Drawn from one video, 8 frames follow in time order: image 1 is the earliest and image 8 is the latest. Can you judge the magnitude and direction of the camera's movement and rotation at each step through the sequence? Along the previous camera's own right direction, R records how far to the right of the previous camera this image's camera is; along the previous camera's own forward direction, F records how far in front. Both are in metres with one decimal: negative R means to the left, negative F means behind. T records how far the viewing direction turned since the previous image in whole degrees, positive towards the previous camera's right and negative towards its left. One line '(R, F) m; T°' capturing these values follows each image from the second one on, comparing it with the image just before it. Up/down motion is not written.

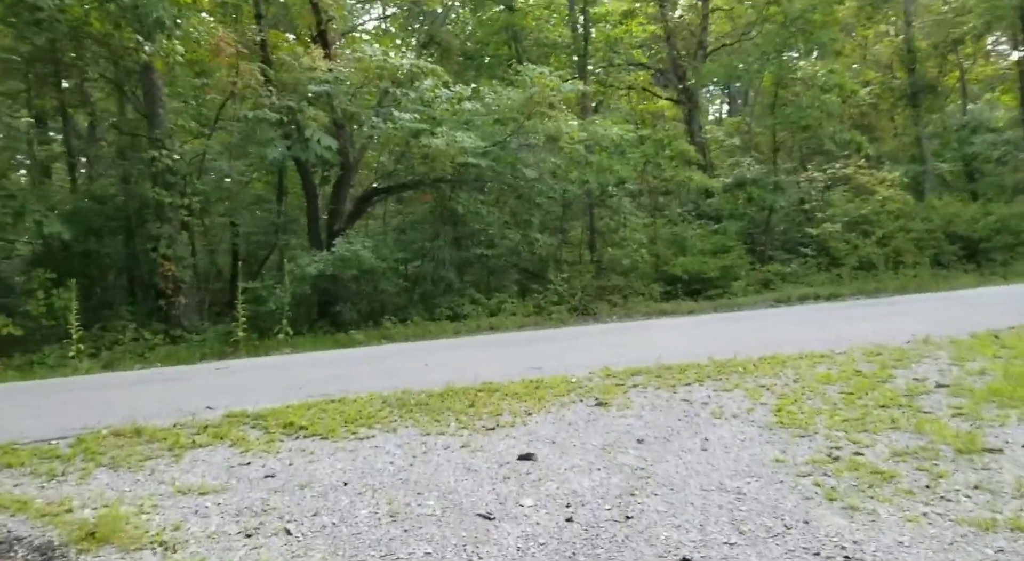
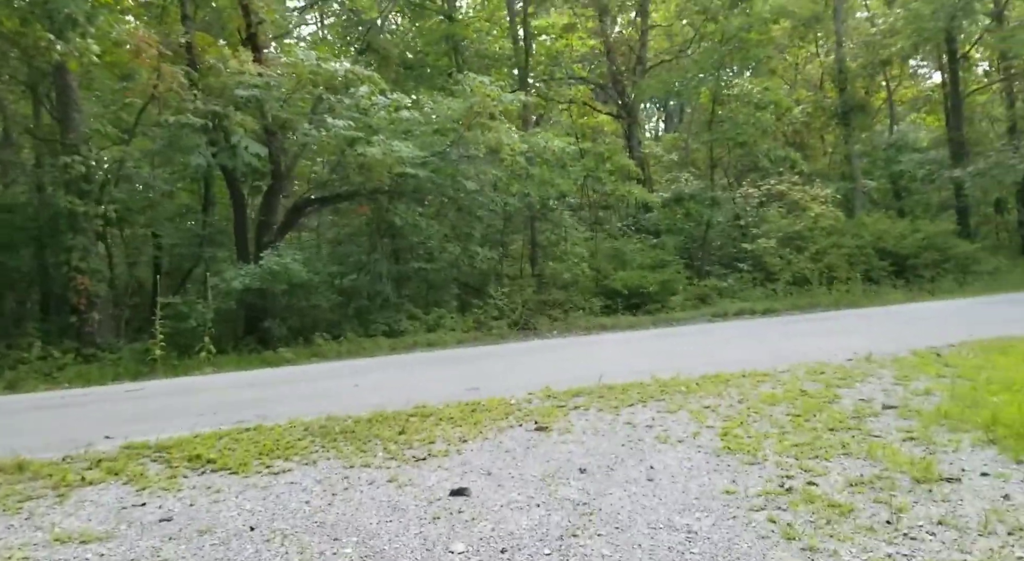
(0.0, +0.3) m; +4°
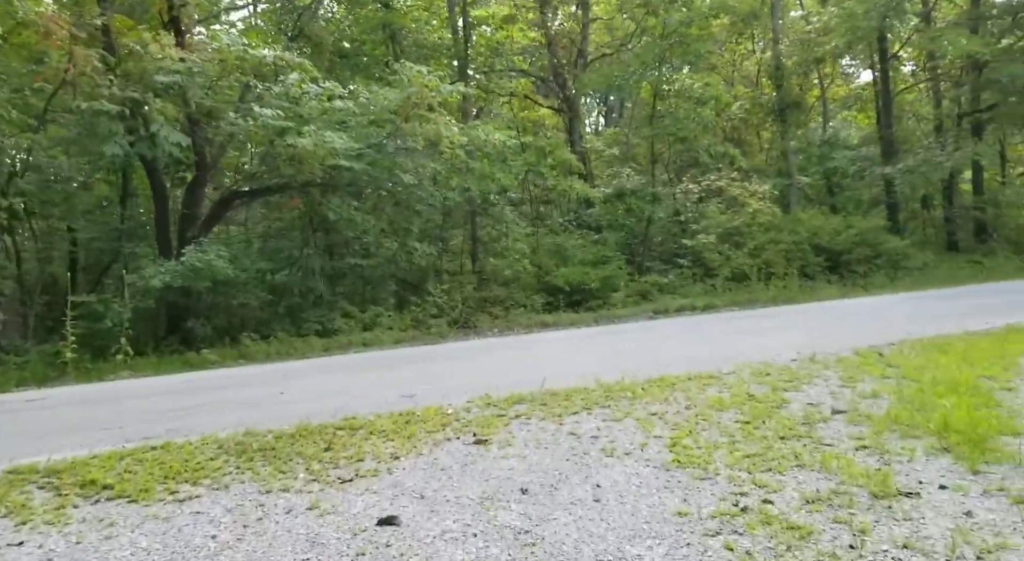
(0.0, +0.3) m; +4°
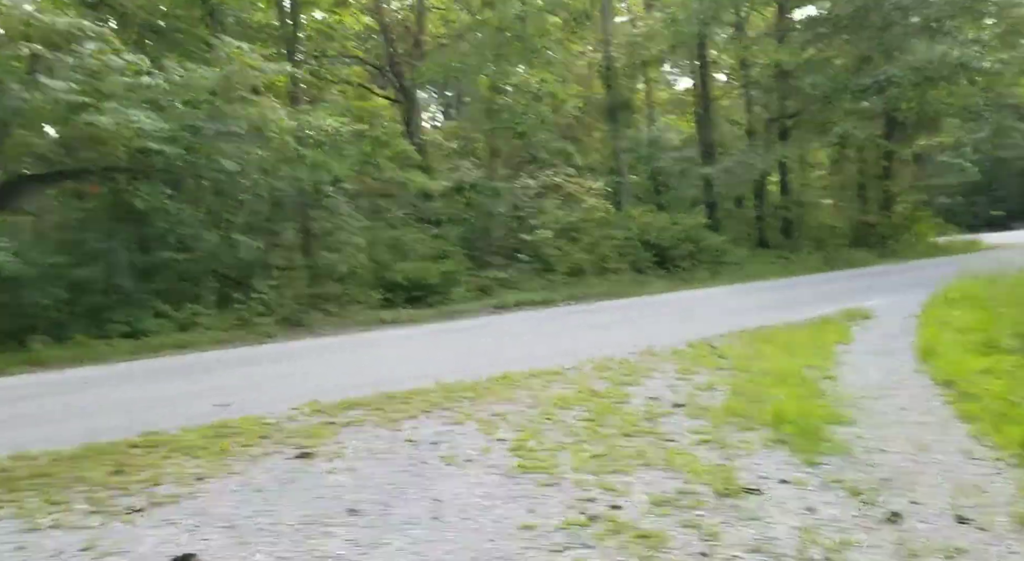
(0.0, +0.4) m; +10°
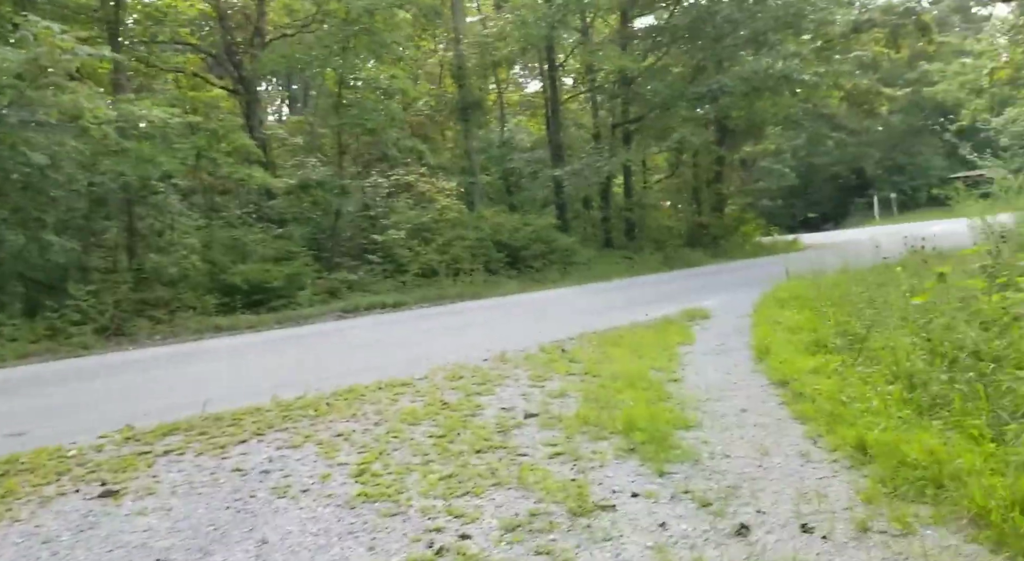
(0.0, +0.3) m; +9°
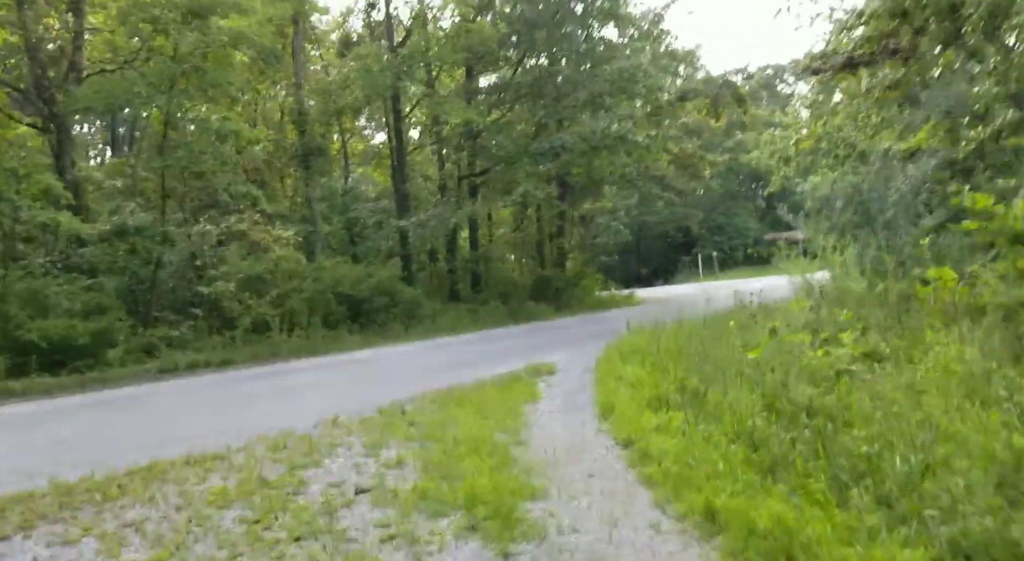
(+0.1, +0.5) m; +9°
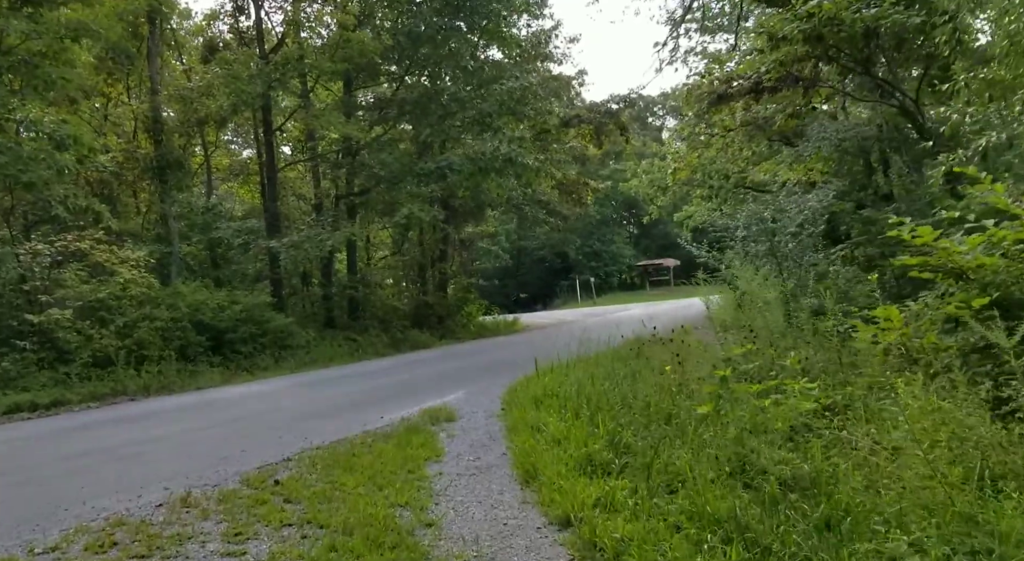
(-0.2, +1.6) m; +8°
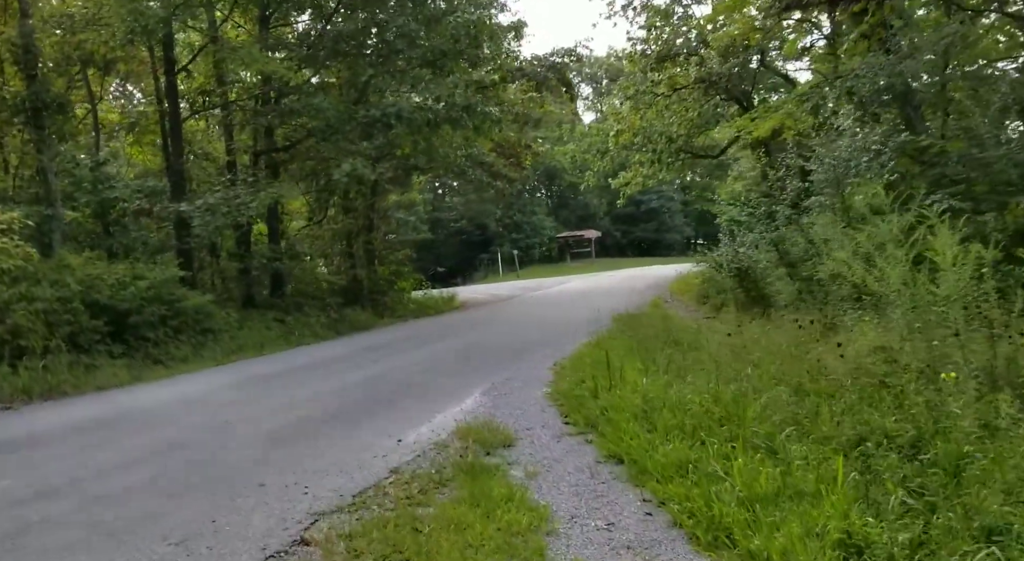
(-1.4, +3.4) m; +6°
